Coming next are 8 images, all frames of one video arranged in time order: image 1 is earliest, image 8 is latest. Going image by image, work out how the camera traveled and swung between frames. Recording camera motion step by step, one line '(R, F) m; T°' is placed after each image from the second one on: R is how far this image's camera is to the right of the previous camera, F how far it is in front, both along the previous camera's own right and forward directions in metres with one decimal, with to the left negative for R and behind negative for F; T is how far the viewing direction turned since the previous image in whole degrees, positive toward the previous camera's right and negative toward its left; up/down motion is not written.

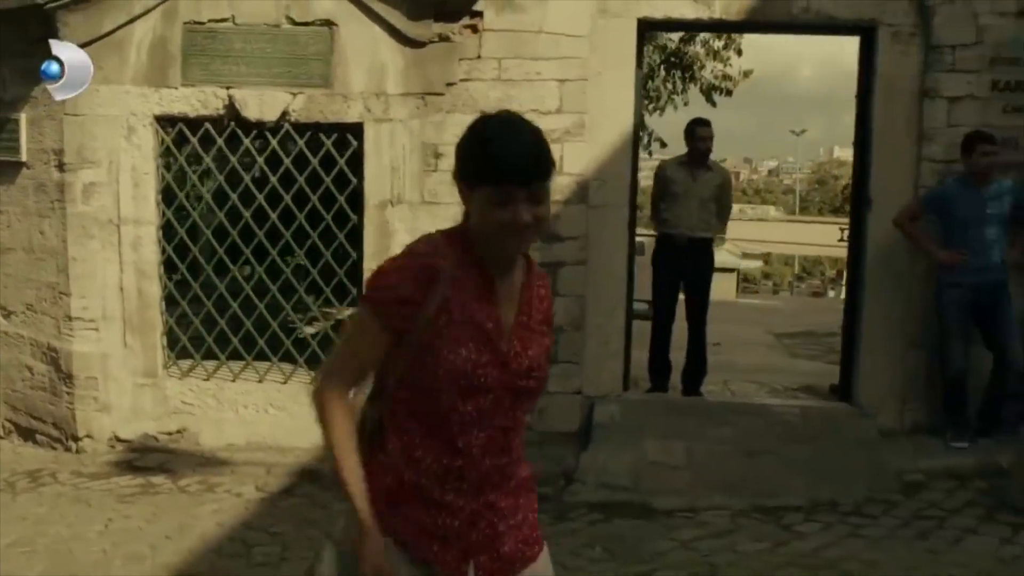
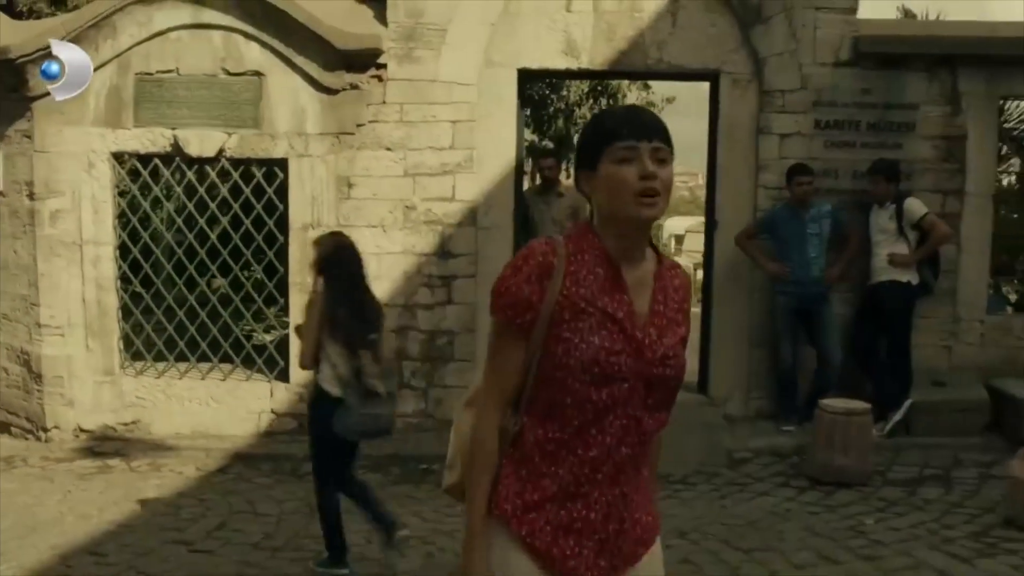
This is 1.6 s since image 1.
(+0.6, -1.1) m; 0°
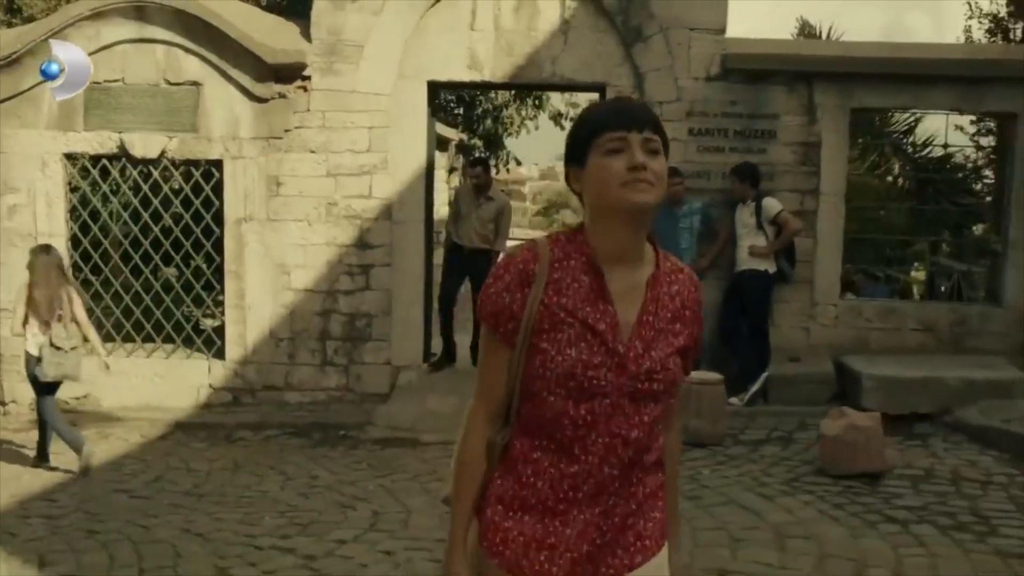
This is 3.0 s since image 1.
(+0.4, -0.9) m; +2°
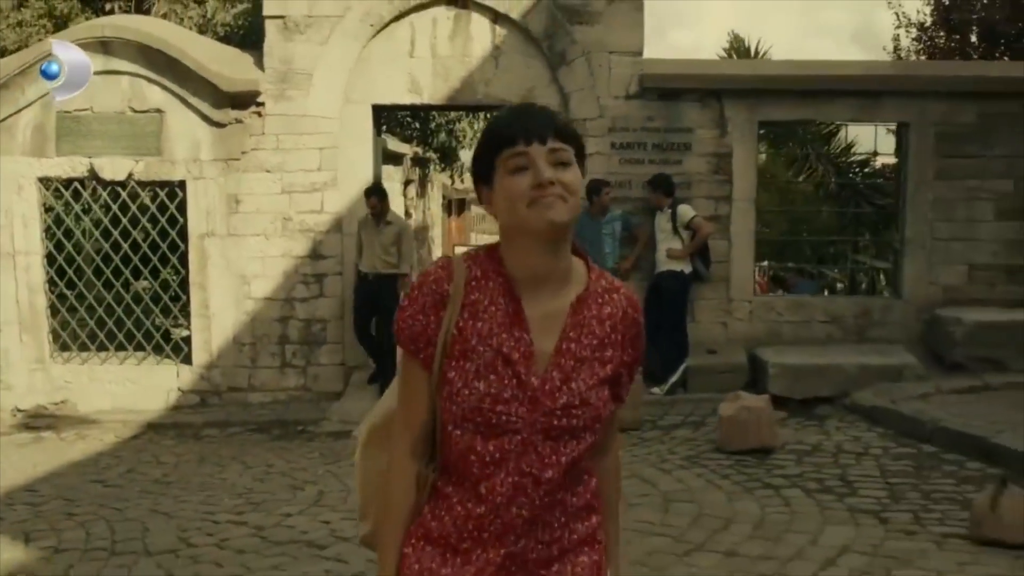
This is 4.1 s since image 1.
(+0.3, -0.7) m; +1°
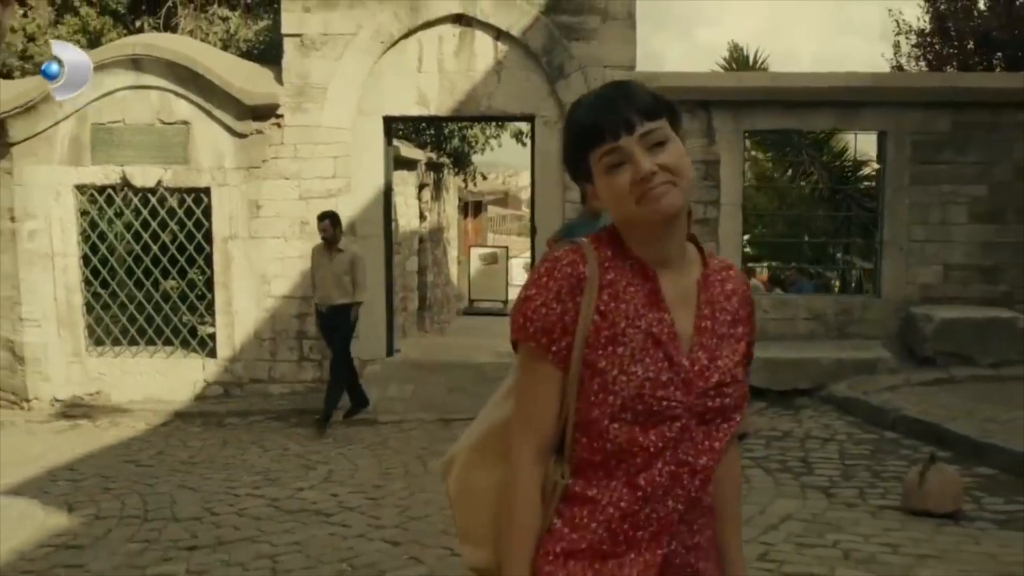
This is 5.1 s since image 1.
(+0.2, -0.6) m; -1°
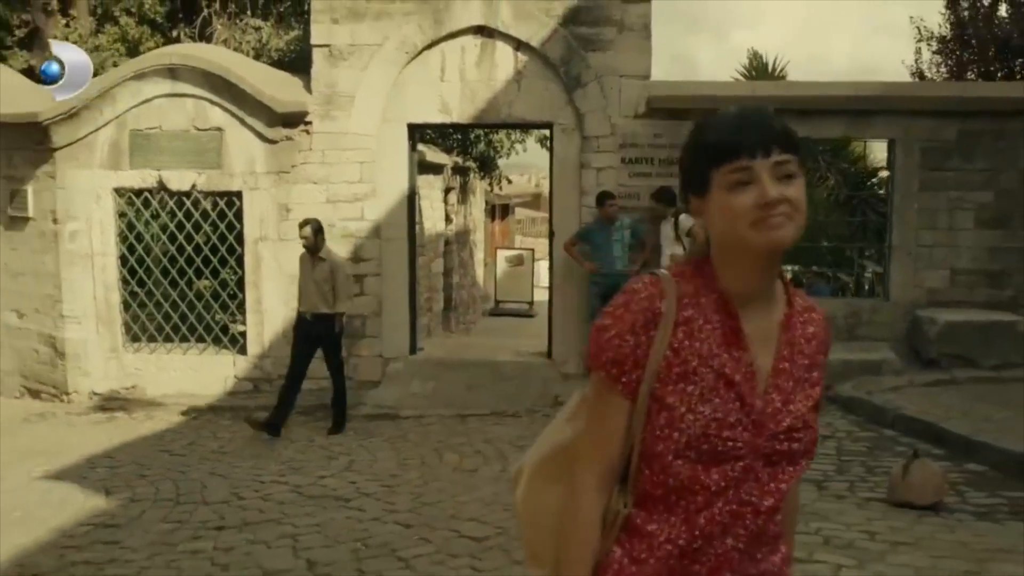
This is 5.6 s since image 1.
(+0.1, -0.3) m; -2°
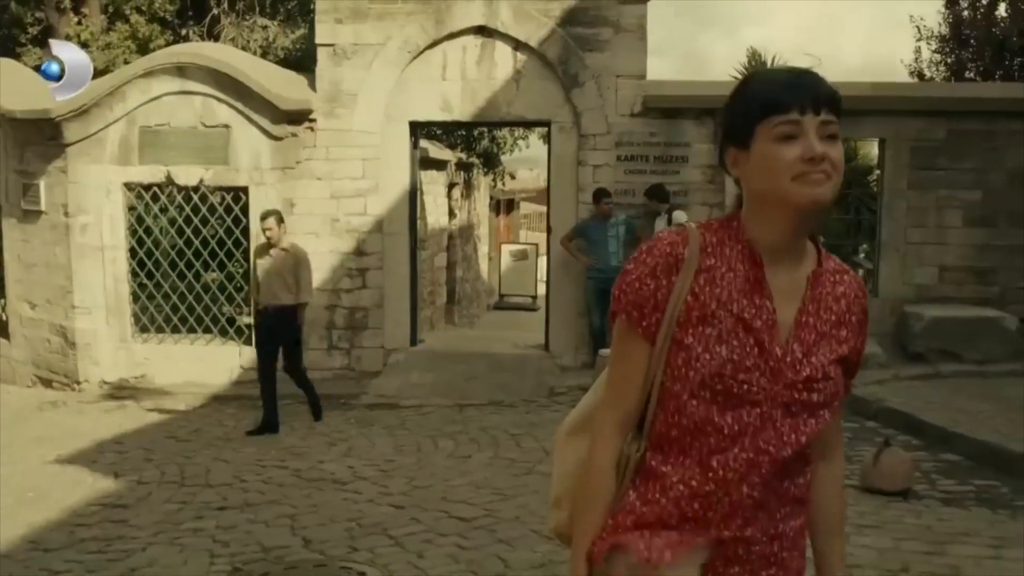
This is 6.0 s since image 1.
(+0.1, -0.3) m; 0°
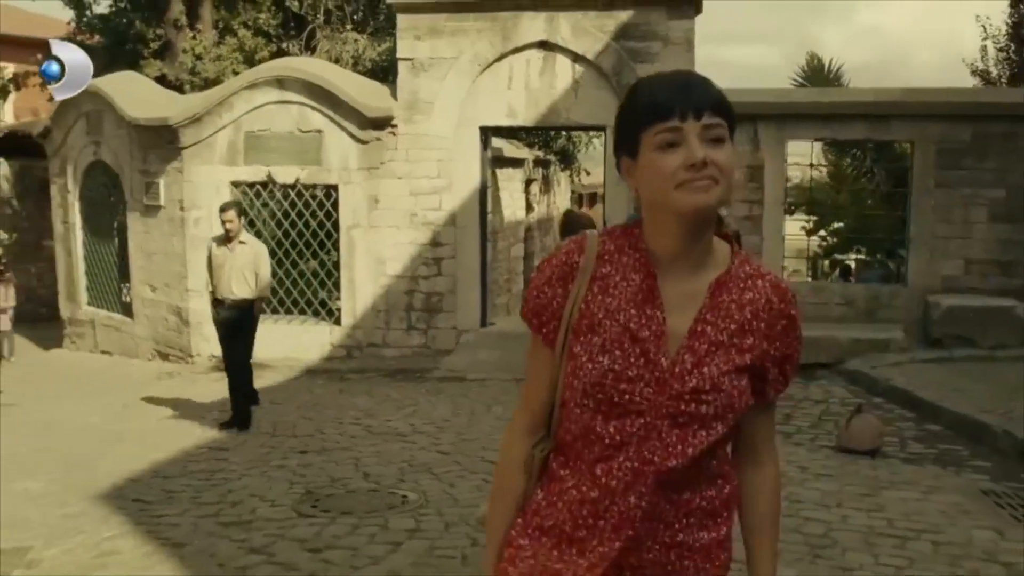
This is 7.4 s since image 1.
(+0.4, -1.1) m; -5°
